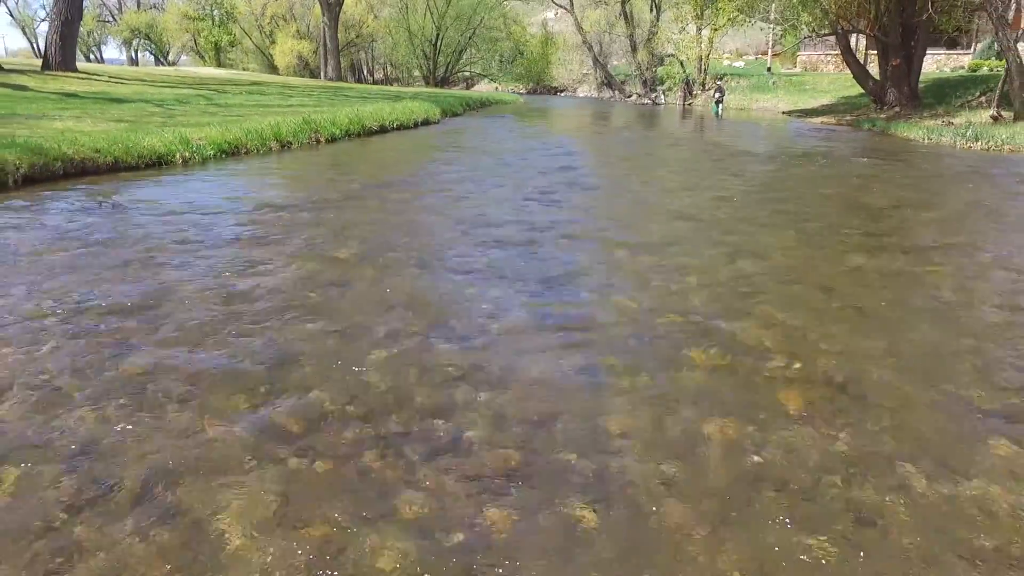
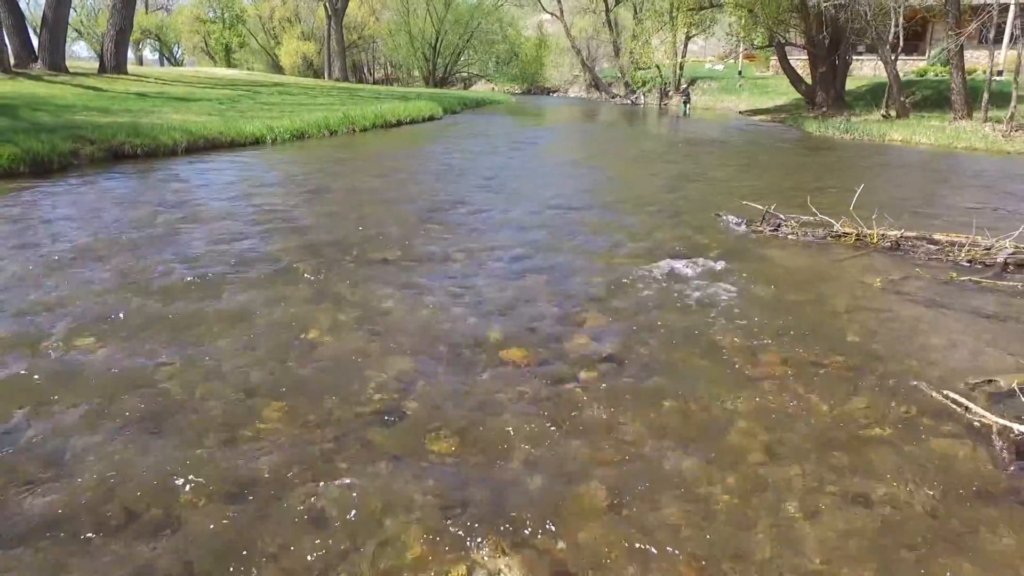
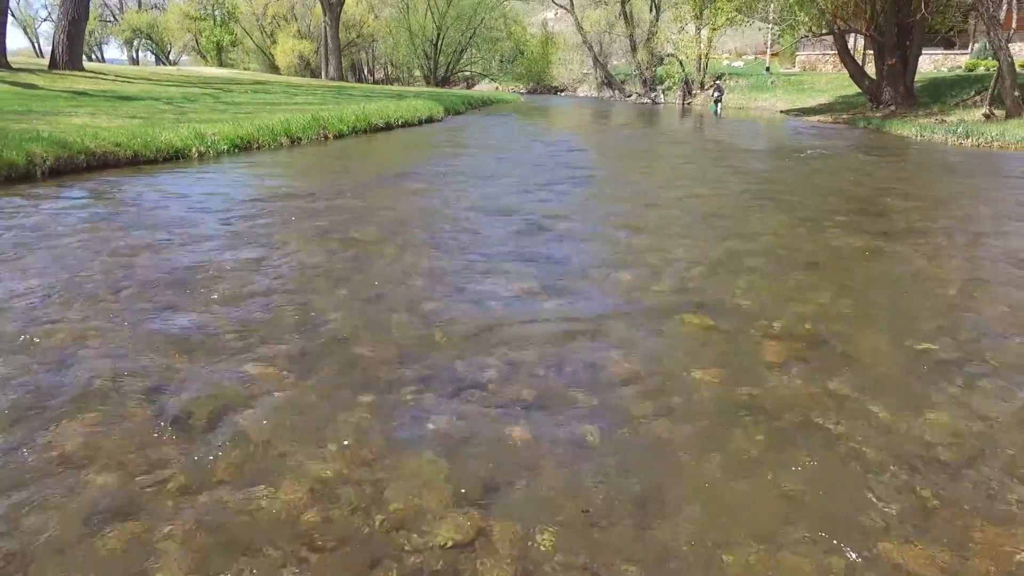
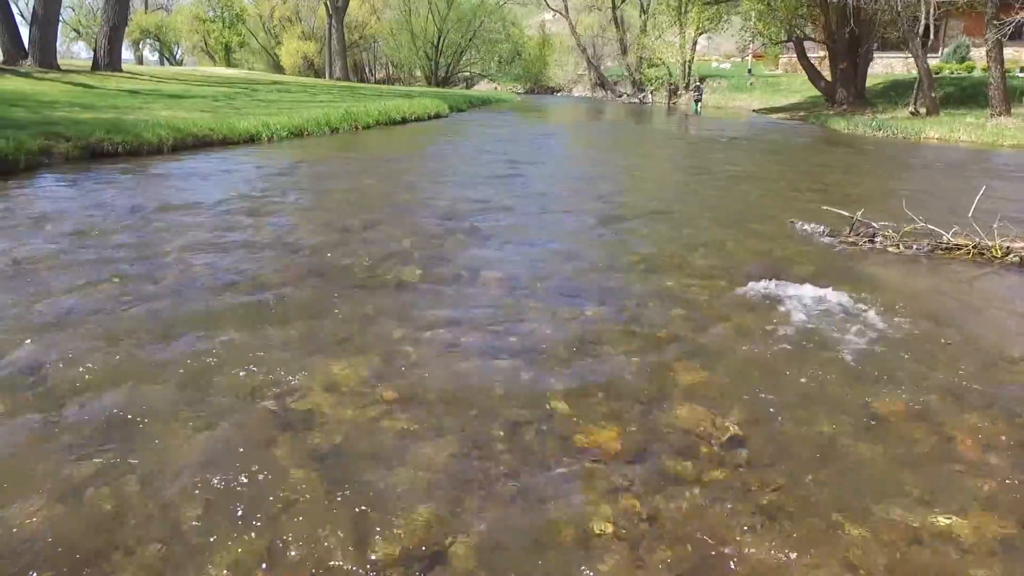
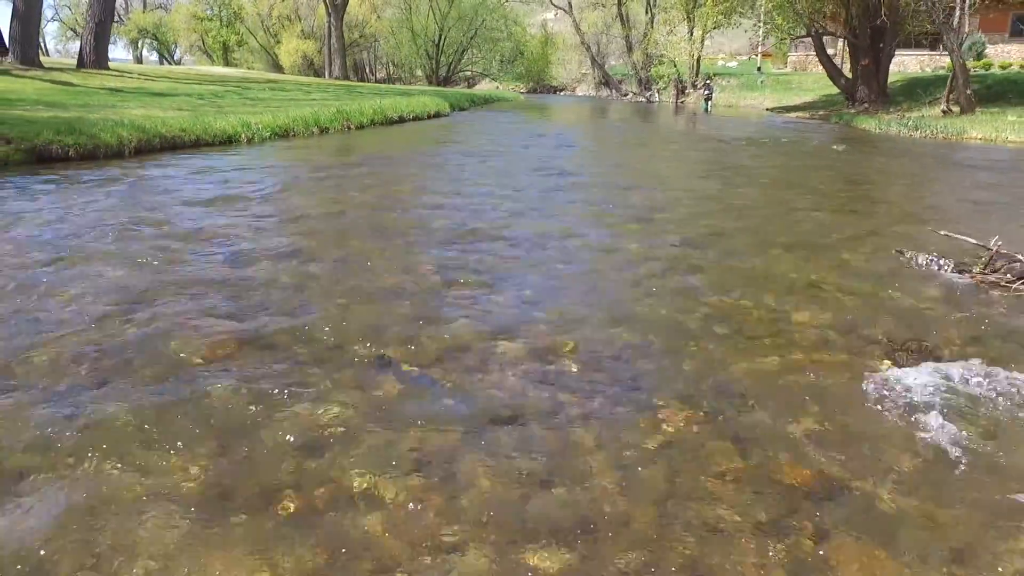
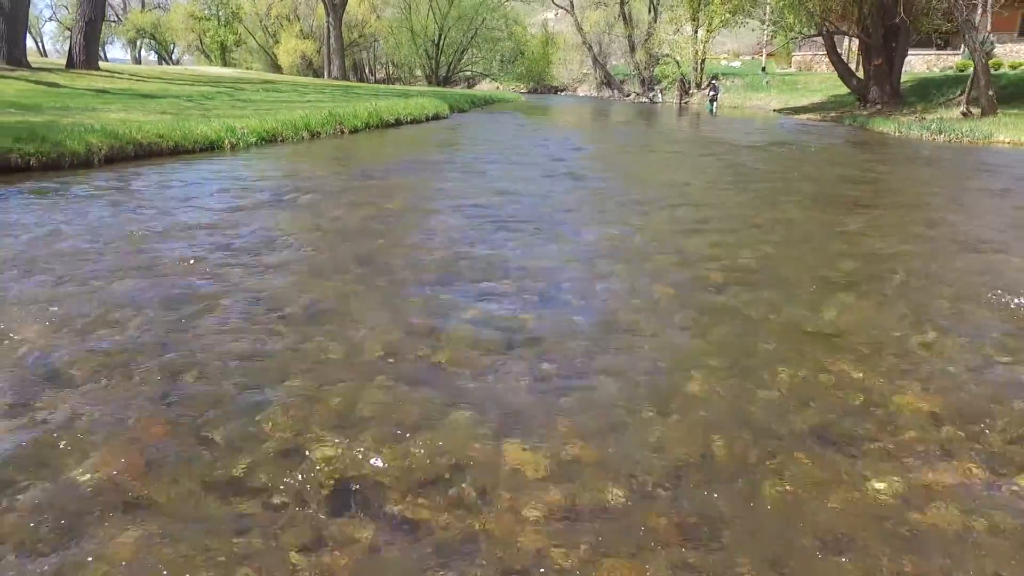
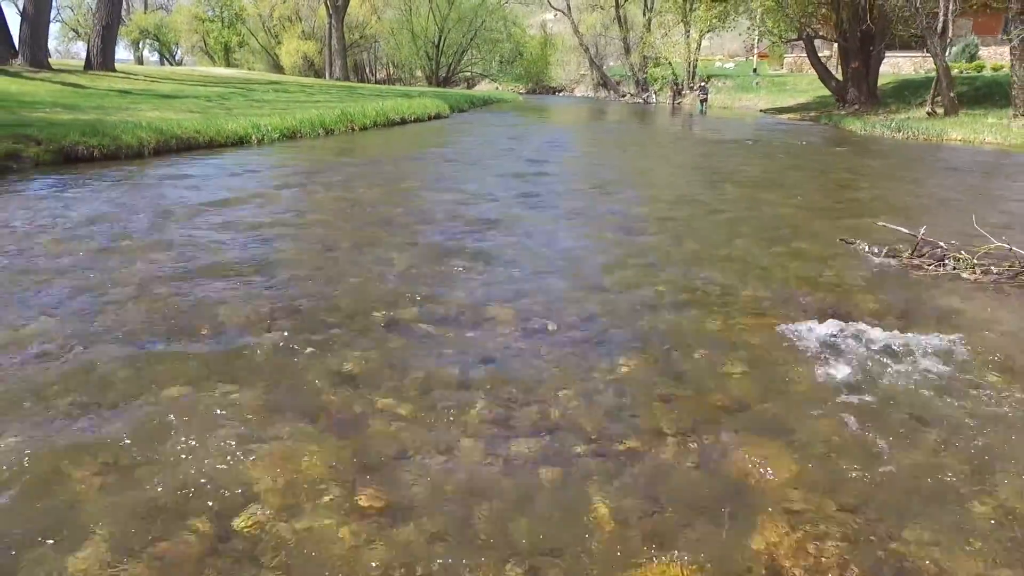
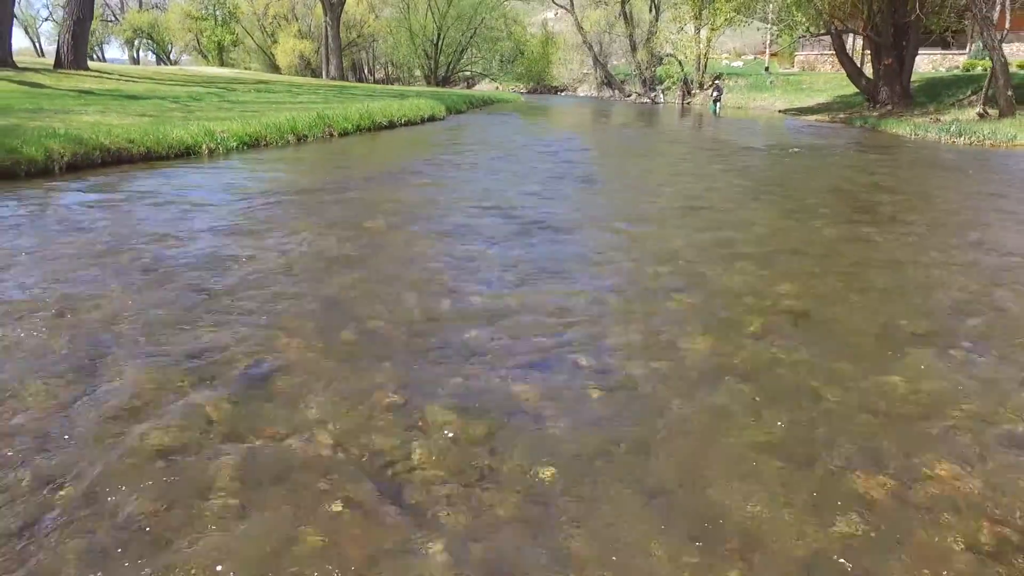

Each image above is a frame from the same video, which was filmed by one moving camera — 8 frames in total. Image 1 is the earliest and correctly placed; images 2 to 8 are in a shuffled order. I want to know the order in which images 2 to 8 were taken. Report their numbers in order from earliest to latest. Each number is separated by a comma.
3, 8, 6, 5, 7, 4, 2
